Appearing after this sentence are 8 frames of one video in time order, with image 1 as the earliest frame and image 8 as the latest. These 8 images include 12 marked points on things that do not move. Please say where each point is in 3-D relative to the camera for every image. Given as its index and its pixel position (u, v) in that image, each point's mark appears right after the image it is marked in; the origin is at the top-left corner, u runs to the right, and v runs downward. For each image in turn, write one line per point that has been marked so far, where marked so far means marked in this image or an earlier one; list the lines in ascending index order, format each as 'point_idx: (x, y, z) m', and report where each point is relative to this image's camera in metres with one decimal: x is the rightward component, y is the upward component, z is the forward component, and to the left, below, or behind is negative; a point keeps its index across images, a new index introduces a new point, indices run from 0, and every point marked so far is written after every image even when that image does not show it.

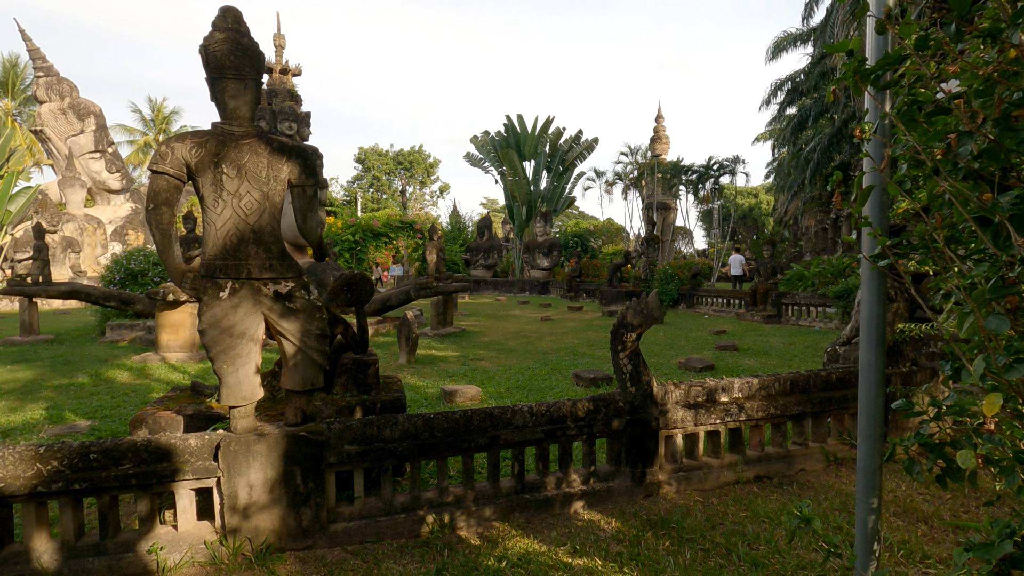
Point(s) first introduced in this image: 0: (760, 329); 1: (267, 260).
0: (+4.6, -0.8, +9.9) m
1: (-1.1, +0.1, +2.5) m
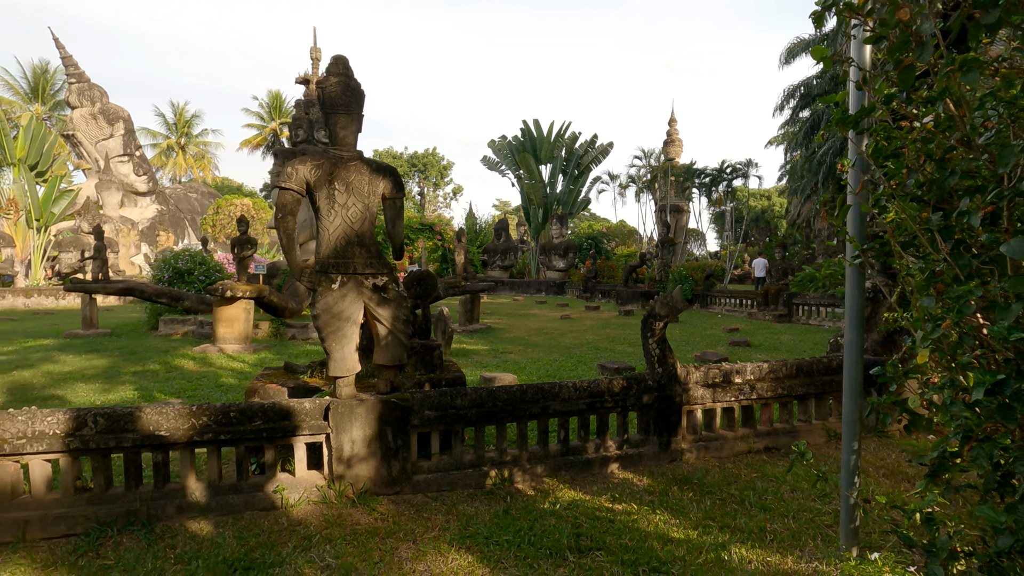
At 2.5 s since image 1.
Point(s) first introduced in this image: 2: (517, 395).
0: (+5.0, -0.8, +10.4) m
1: (-0.8, +0.2, +3.1) m
2: (0.0, -0.7, +3.4) m
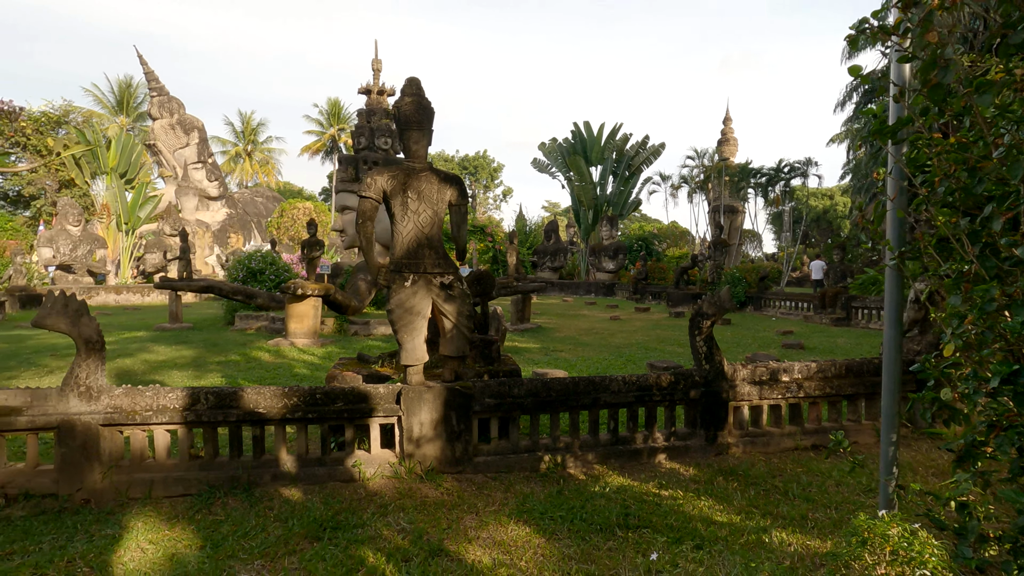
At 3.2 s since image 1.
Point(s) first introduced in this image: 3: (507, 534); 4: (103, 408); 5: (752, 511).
0: (+6.0, -0.8, +10.2) m
1: (-0.5, +0.2, +3.5) m
2: (+0.4, -0.7, +3.6) m
3: (0.0, -1.3, +2.8) m
4: (-2.4, -0.7, +3.1) m
5: (+1.4, -1.3, +3.0) m
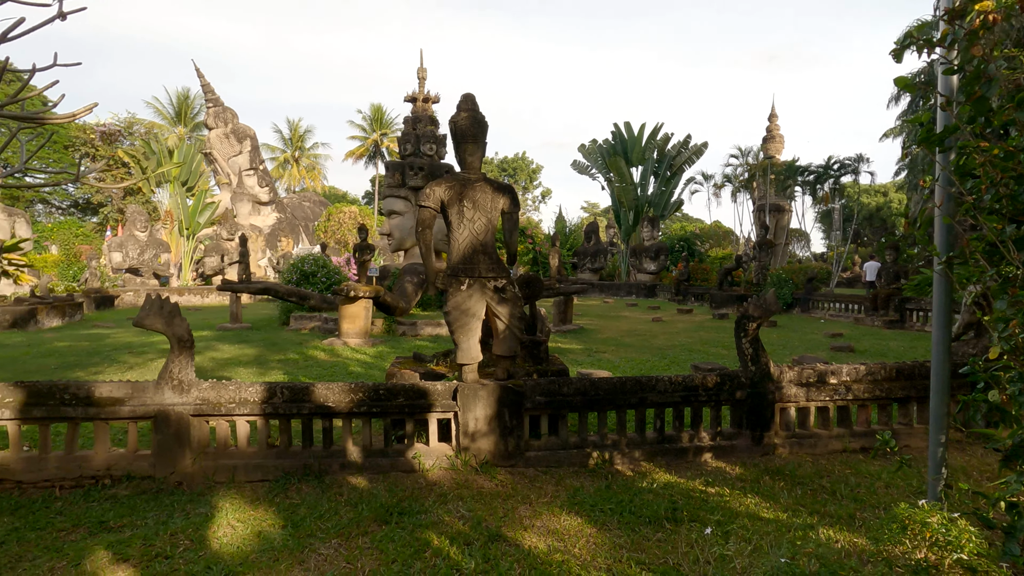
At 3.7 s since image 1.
0: (+6.8, -0.9, +9.9) m
1: (-0.1, +0.2, +3.7) m
2: (+0.7, -0.7, +3.8) m
3: (+0.3, -1.3, +3.0) m
4: (-2.1, -0.7, +3.5) m
5: (+1.7, -1.3, +3.1) m
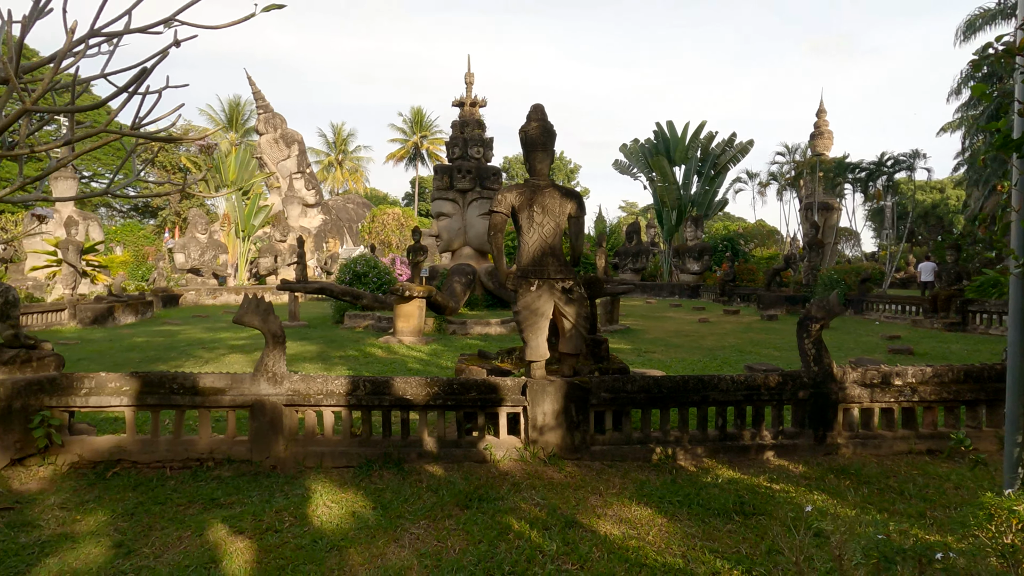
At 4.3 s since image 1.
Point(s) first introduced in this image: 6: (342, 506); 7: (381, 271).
0: (+7.7, -0.9, +9.6) m
1: (+0.3, +0.2, +3.8) m
2: (+1.2, -0.7, +3.9) m
3: (+0.7, -1.3, +3.1) m
4: (-1.6, -0.7, +3.8) m
5: (+2.1, -1.3, +3.2) m
6: (-1.0, -1.3, +3.2) m
7: (-3.2, +0.4, +13.3) m
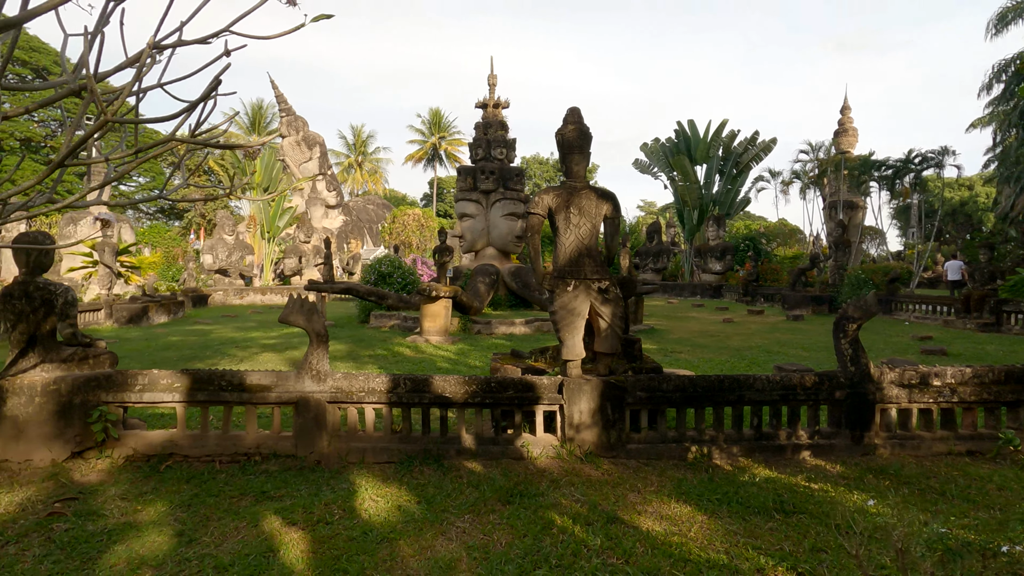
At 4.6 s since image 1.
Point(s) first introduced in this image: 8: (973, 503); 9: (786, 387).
0: (+8.1, -0.9, +9.4) m
1: (+0.6, +0.2, +3.9) m
2: (+1.5, -0.7, +3.9) m
3: (+0.9, -1.3, +3.2) m
4: (-1.3, -0.7, +3.9) m
5: (+2.3, -1.3, +3.2) m
6: (-0.8, -1.3, +3.3) m
7: (-2.7, +0.4, +13.4) m
8: (+2.8, -1.3, +3.2) m
9: (+2.0, -0.7, +3.9) m
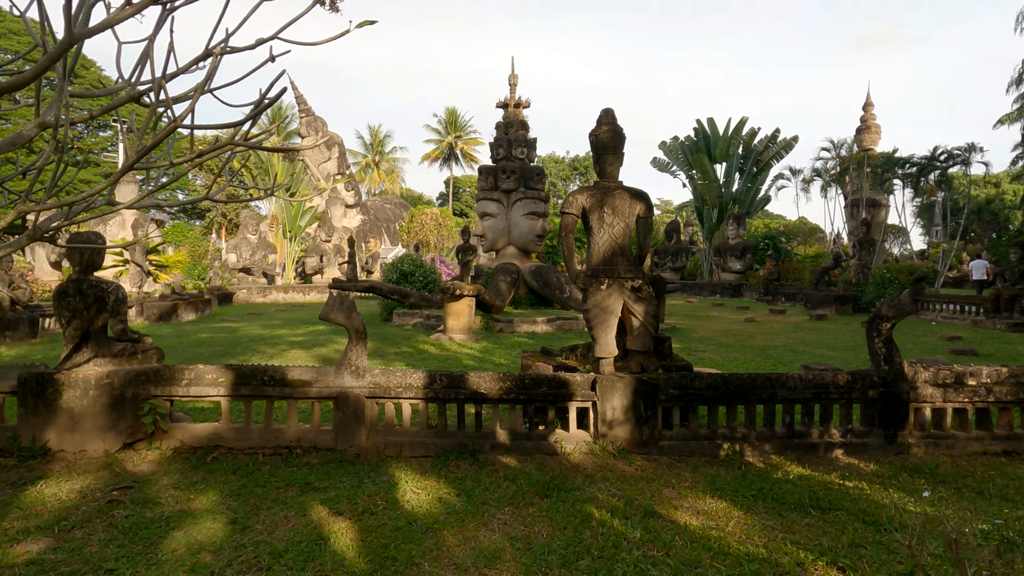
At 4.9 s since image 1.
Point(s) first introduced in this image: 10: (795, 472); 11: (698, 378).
0: (+8.5, -0.9, +9.3) m
1: (+0.9, +0.2, +4.0) m
2: (+1.7, -0.7, +4.0) m
3: (+1.2, -1.3, +3.2) m
4: (-1.1, -0.7, +4.0) m
5: (+2.6, -1.3, +3.2) m
6: (-0.5, -1.3, +3.4) m
7: (-2.2, +0.5, +13.6) m
8: (+3.0, -1.3, +3.2) m
9: (+2.3, -0.7, +4.0) m
10: (+2.0, -1.3, +3.7) m
11: (+1.4, -0.7, +4.0) m
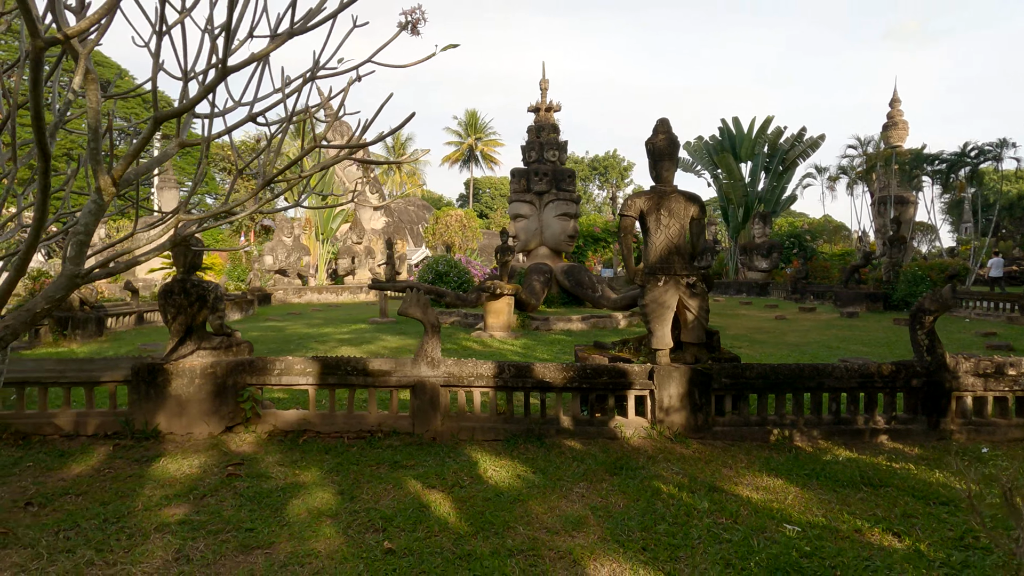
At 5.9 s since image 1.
0: (+9.2, -0.8, +9.3) m
1: (+1.4, +0.2, +4.3) m
2: (+2.2, -0.7, +4.2) m
3: (+1.7, -1.3, +3.5) m
4: (-0.6, -0.7, +4.4) m
5: (+3.1, -1.2, +3.4) m
6: (0.0, -1.3, +3.7) m
7: (-1.4, +0.5, +14.0) m
8: (+3.5, -1.2, +3.4) m
9: (+2.8, -0.7, +4.2) m
10: (+2.5, -1.2, +4.0) m
11: (+1.9, -0.6, +4.2) m
